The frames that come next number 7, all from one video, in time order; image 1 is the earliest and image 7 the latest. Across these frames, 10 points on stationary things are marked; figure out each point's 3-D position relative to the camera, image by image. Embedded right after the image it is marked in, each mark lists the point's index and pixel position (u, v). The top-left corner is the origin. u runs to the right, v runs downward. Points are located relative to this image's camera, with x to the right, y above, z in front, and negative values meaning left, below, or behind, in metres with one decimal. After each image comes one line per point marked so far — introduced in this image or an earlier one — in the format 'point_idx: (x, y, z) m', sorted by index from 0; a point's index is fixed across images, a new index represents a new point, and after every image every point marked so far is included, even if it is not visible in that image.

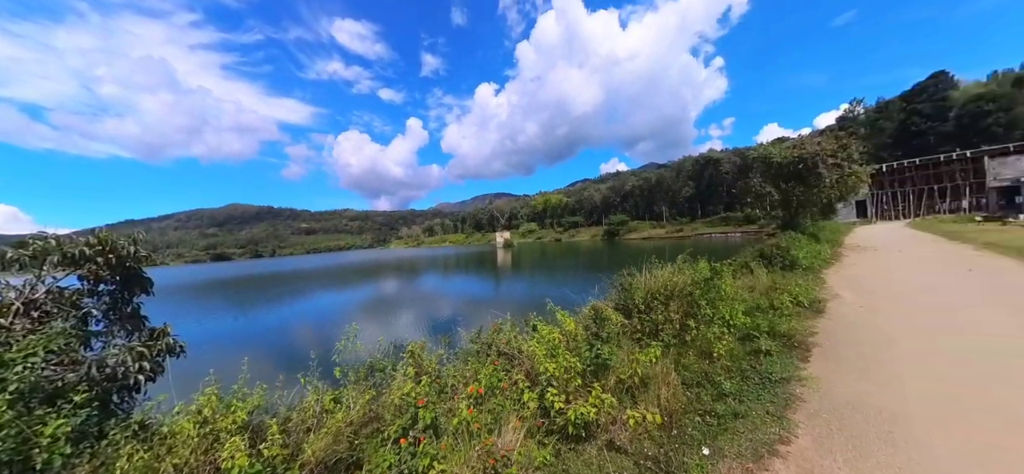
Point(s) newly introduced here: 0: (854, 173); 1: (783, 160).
0: (+18.8, +3.5, +19.6) m
1: (+14.7, +4.2, +19.6) m
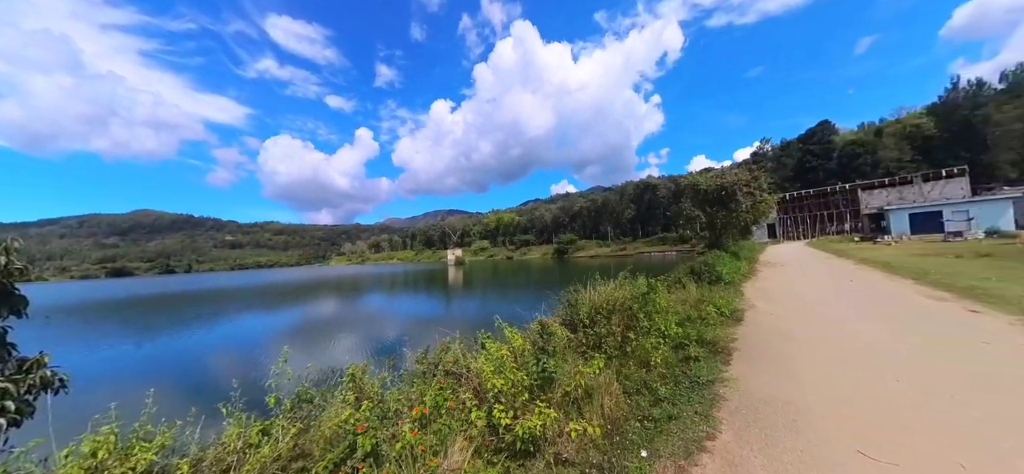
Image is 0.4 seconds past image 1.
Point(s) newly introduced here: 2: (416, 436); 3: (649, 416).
0: (+15.8, +2.3, +22.3) m
1: (+11.7, +3.1, +21.8) m
2: (-0.9, -1.8, +3.2) m
3: (+1.5, -2.1, +4.0) m
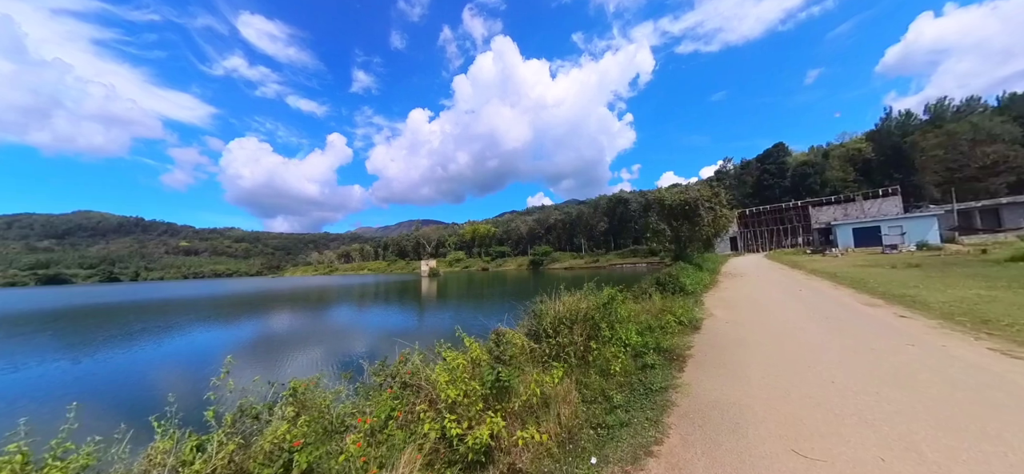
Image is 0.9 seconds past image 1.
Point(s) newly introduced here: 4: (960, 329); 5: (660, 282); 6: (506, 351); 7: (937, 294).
0: (+14.0, +1.5, +23.4) m
1: (+9.9, +2.3, +22.6) m
2: (-1.3, -1.9, +3.1) m
3: (+1.1, -2.1, +4.0) m
4: (+8.2, -1.8, +6.4) m
5: (+5.6, -1.7, +13.6) m
6: (-0.1, -1.7, +5.3) m
7: (+11.4, -1.6, +9.4) m
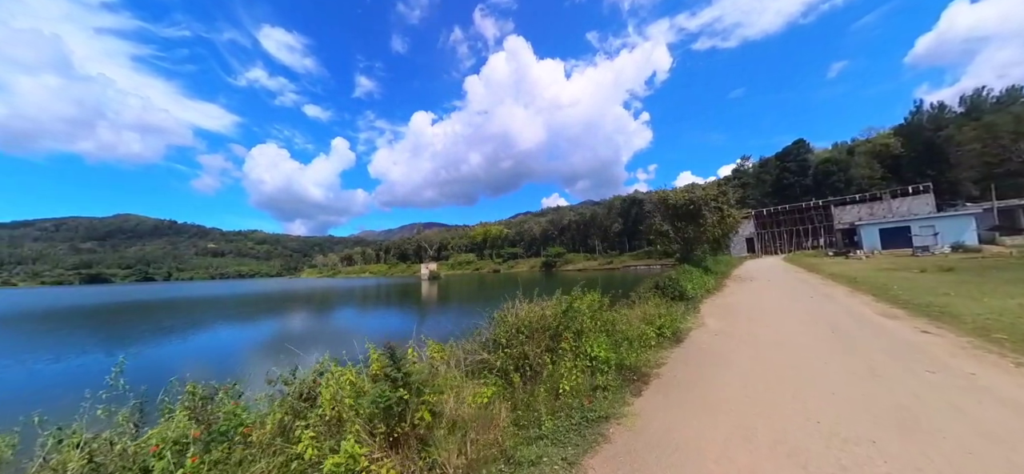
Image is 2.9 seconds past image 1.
0: (+14.3, +1.4, +22.4) m
1: (+10.2, +2.3, +21.8) m
2: (-1.9, -1.9, +2.7) m
3: (+0.6, -2.2, +3.5) m
4: (+7.7, -1.8, +5.6) m
5: (+5.4, -1.8, +12.9) m
6: (-0.5, -1.8, +4.8) m
7: (+11.1, -1.6, +8.5) m
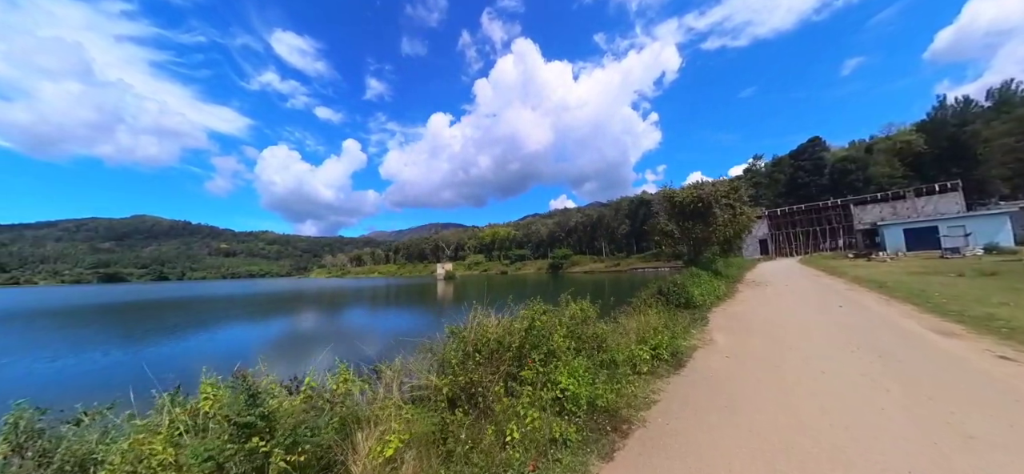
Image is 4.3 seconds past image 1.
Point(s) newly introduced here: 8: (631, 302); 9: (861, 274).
0: (+14.3, +1.4, +21.2) m
1: (+10.2, +2.2, +20.7) m
2: (-2.3, -1.8, +1.9) m
3: (+0.1, -2.1, +2.7) m
4: (+7.4, -1.7, +4.6) m
5: (+5.2, -1.8, +12.0) m
6: (-0.9, -1.7, +4.0) m
7: (+10.8, -1.6, +7.4) m
8: (+4.4, -2.6, +13.4) m
9: (+18.6, -2.0, +18.6) m
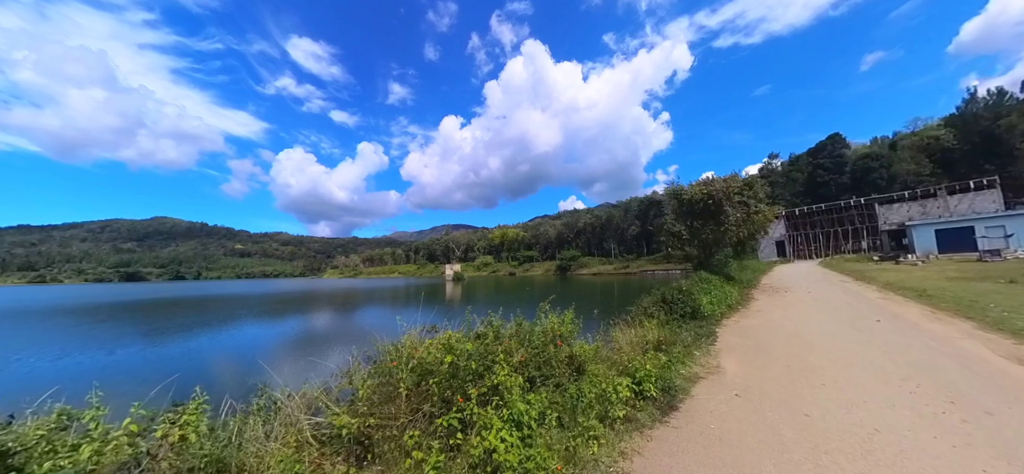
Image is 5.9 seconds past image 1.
0: (+14.4, +1.3, +20.0) m
1: (+10.2, +2.1, +19.7) m
2: (-2.8, -1.8, +1.1) m
3: (-0.3, -2.1, +1.9) m
4: (+7.0, -1.7, +3.6) m
5: (+5.0, -1.8, +11.0) m
6: (-1.3, -1.7, +3.3) m
7: (+10.5, -1.6, +6.3) m
8: (+4.3, -2.6, +12.4) m
9: (+18.6, -2.0, +17.3) m
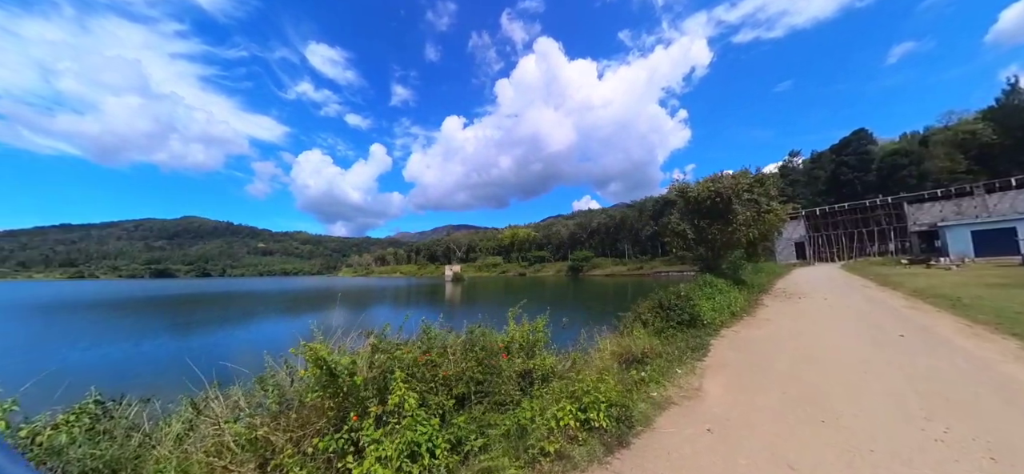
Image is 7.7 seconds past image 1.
0: (+14.5, +1.2, +19.0) m
1: (+10.4, +2.1, +18.8) m
2: (-3.3, -1.8, +0.8) m
3: (-0.8, -2.1, +1.4) m
4: (+6.5, -1.8, +2.9) m
5: (+4.9, -1.9, +10.4) m
6: (-1.8, -1.7, +2.8) m
7: (+10.1, -1.6, +5.4) m
8: (+4.1, -2.7, +11.8) m
9: (+18.6, -2.1, +16.1) m
